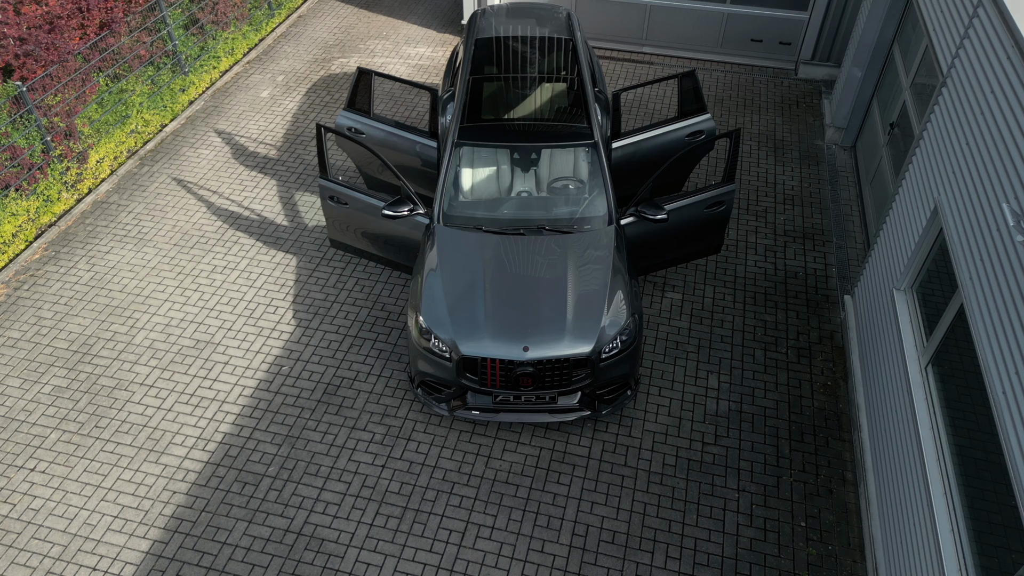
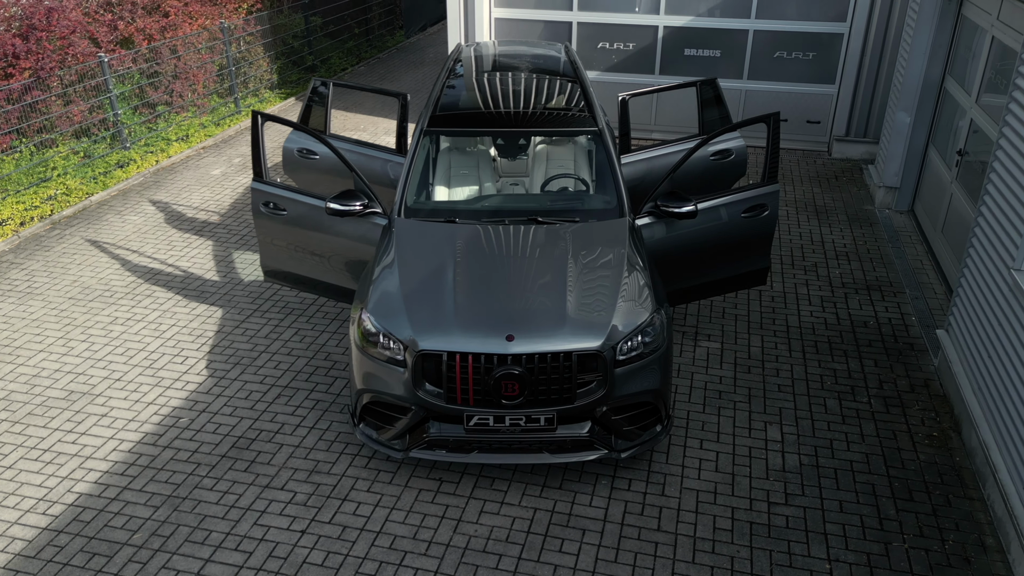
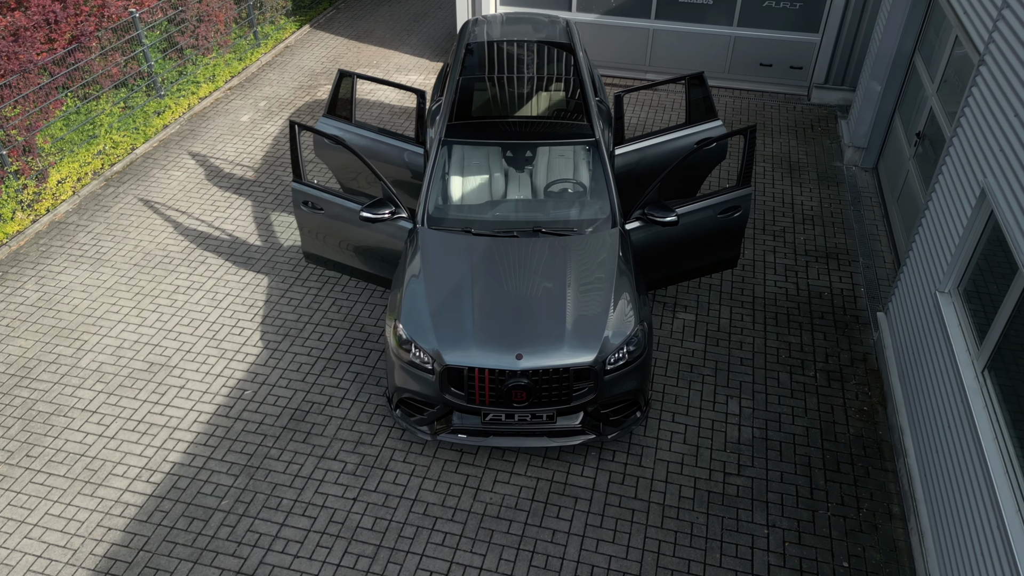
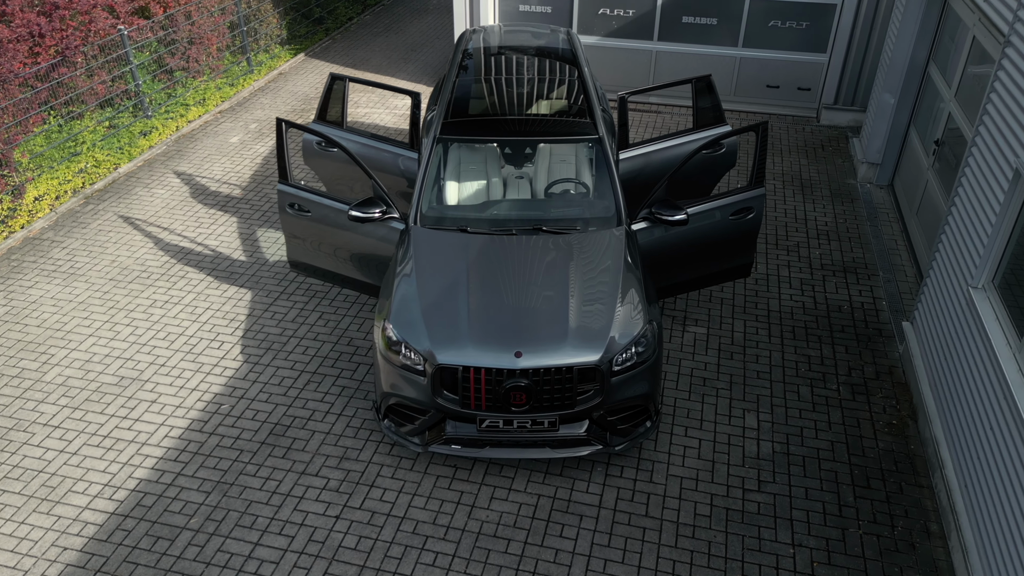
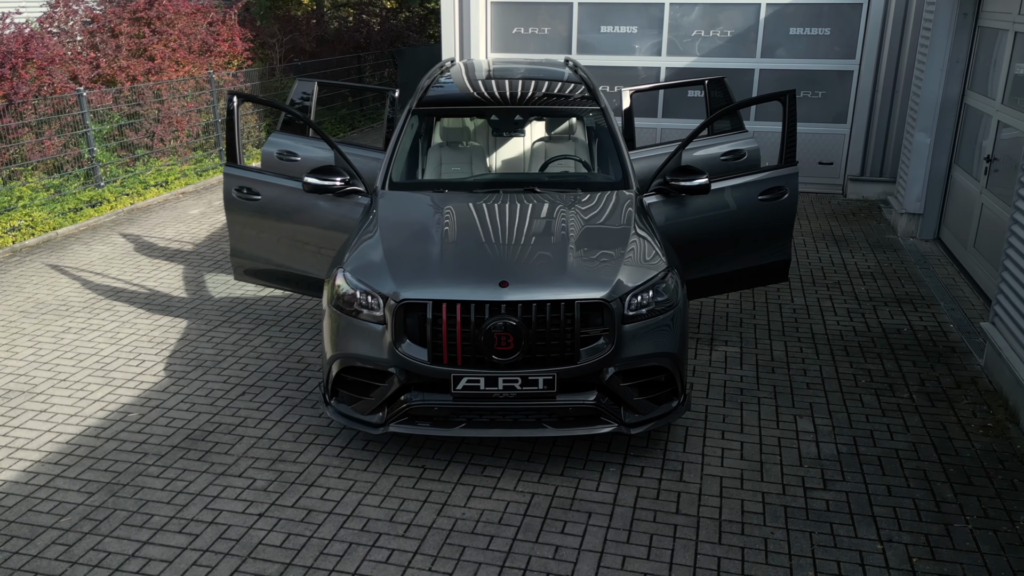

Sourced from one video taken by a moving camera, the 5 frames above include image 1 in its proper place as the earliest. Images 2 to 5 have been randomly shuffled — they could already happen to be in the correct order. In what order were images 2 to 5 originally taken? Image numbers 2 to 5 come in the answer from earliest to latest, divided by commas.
3, 4, 2, 5
